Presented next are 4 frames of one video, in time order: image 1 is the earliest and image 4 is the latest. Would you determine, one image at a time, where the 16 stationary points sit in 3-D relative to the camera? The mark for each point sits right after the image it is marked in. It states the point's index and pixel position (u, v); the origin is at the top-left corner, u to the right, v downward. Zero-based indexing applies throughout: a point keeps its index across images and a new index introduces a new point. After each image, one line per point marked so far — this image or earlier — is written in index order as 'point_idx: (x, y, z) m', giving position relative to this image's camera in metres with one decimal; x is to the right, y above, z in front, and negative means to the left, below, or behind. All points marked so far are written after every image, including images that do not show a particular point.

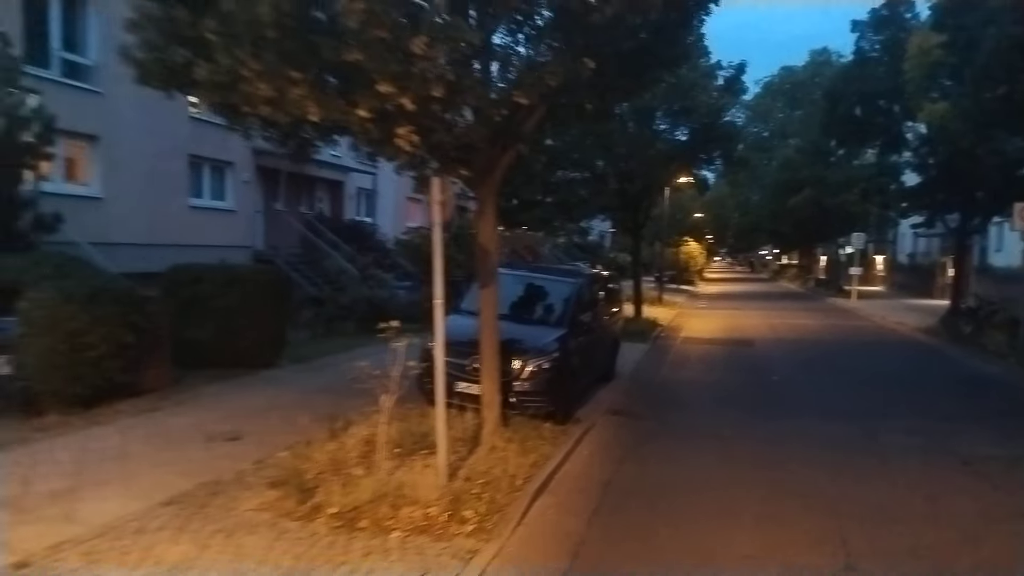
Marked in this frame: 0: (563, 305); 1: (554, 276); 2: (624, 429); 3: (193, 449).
0: (+1.0, -0.3, +13.0) m
1: (+0.9, +0.3, +13.7) m
2: (+1.9, -2.4, +11.3) m
3: (-4.2, -2.1, +8.7) m
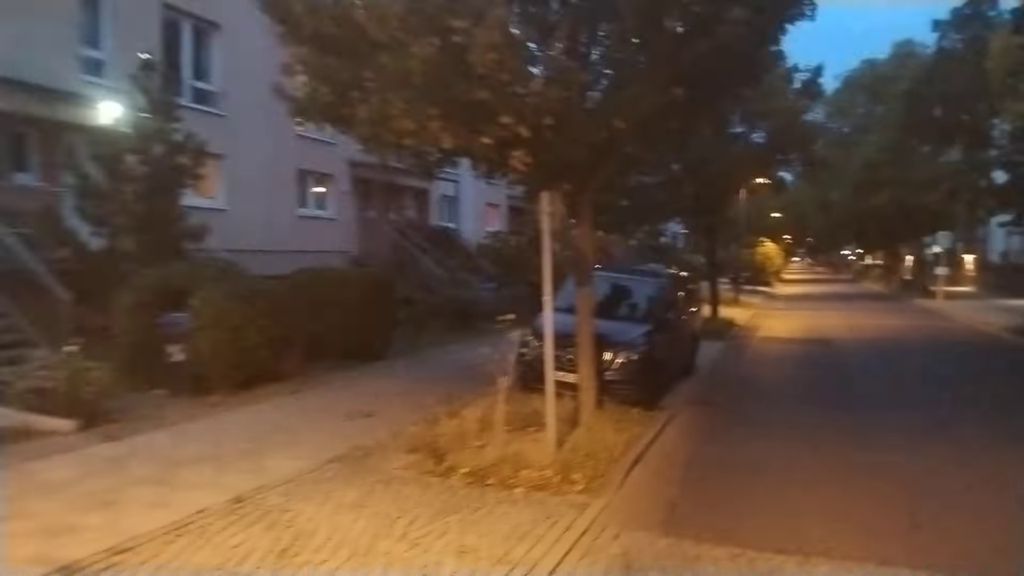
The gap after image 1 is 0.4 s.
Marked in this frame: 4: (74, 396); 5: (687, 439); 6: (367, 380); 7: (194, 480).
0: (+2.9, -0.3, +14.1) m
1: (+2.8, +0.3, +14.9) m
2: (+3.6, -2.4, +12.3) m
3: (-2.7, -2.1, +10.3) m
4: (-6.5, -1.6, +9.9) m
5: (+2.8, -2.4, +10.7) m
6: (-2.9, -1.9, +13.5) m
7: (-3.7, -2.2, +7.7) m
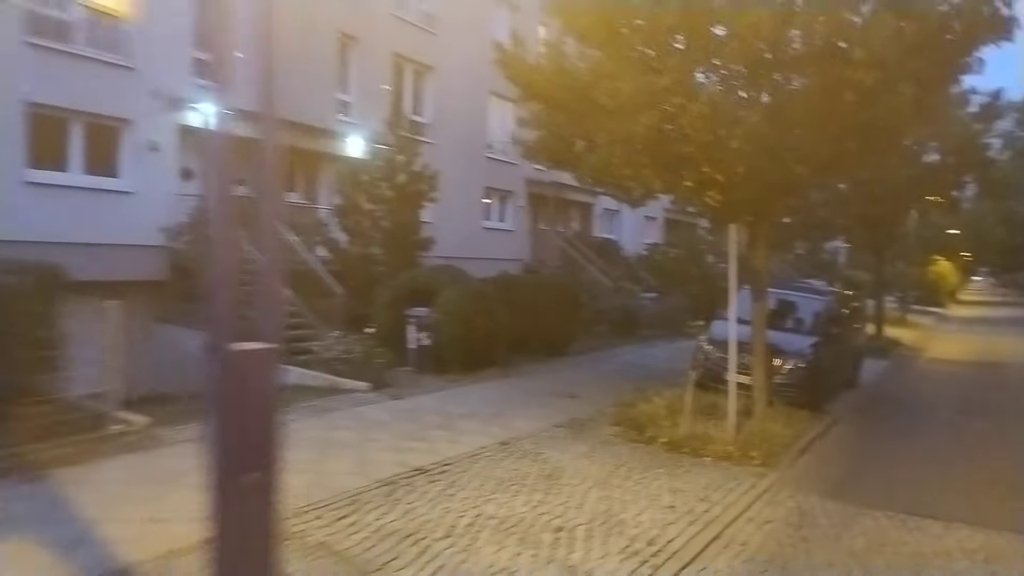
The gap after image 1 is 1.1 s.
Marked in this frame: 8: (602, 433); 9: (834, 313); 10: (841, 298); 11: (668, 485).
0: (+7.1, -0.7, +15.6) m
1: (+7.2, -0.1, +16.4) m
2: (+7.4, -2.8, +13.7) m
3: (+0.8, -2.2, +13.1) m
4: (-3.0, -1.6, +13.5) m
5: (+6.3, -2.8, +12.3) m
6: (+1.2, -2.0, +16.2) m
7: (-0.7, -2.3, +10.8) m
8: (+1.5, -2.4, +11.0) m
9: (+8.0, -0.6, +16.5) m
10: (+8.9, -0.3, +17.8) m
11: (+2.1, -2.6, +8.8) m
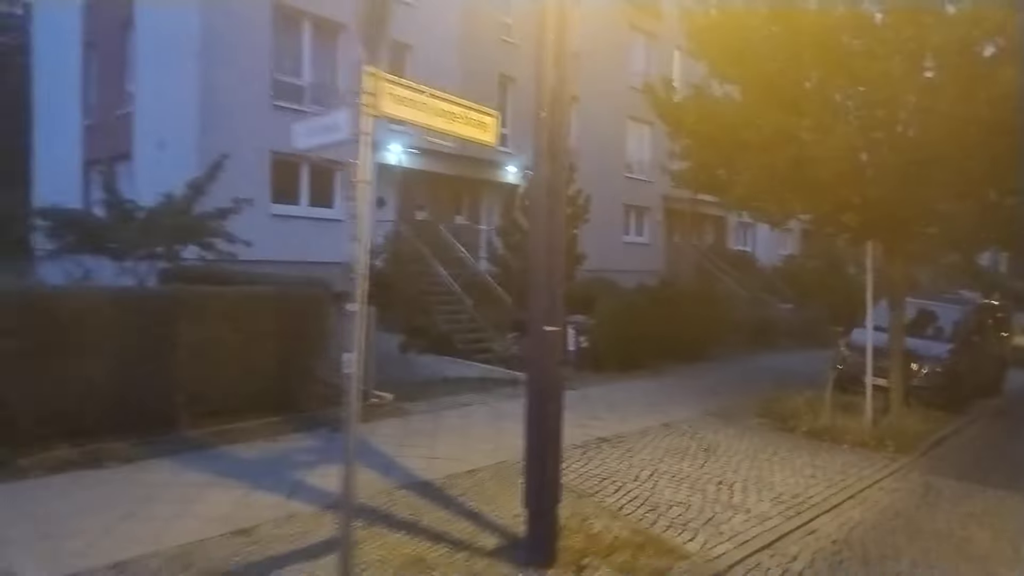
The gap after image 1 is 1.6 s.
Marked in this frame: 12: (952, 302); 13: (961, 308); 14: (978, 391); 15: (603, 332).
0: (+10.9, -1.0, +16.4) m
1: (+11.2, -0.4, +17.1) m
2: (+10.9, -3.0, +14.5) m
3: (+4.3, -2.5, +15.0) m
4: (+0.6, -1.8, +16.2) m
5: (+9.5, -3.0, +13.2) m
6: (+5.3, -2.3, +18.1) m
7: (+2.3, -2.5, +13.0) m
8: (+4.6, -2.6, +12.9) m
9: (+12.0, -0.9, +17.1) m
10: (+13.1, -0.6, +18.3) m
11: (+4.8, -2.8, +10.6) m
12: (+11.5, -0.4, +17.3) m
13: (+11.4, -0.6, +16.8) m
14: (+11.6, -2.6, +16.5) m
15: (+2.4, -1.2, +17.5) m
